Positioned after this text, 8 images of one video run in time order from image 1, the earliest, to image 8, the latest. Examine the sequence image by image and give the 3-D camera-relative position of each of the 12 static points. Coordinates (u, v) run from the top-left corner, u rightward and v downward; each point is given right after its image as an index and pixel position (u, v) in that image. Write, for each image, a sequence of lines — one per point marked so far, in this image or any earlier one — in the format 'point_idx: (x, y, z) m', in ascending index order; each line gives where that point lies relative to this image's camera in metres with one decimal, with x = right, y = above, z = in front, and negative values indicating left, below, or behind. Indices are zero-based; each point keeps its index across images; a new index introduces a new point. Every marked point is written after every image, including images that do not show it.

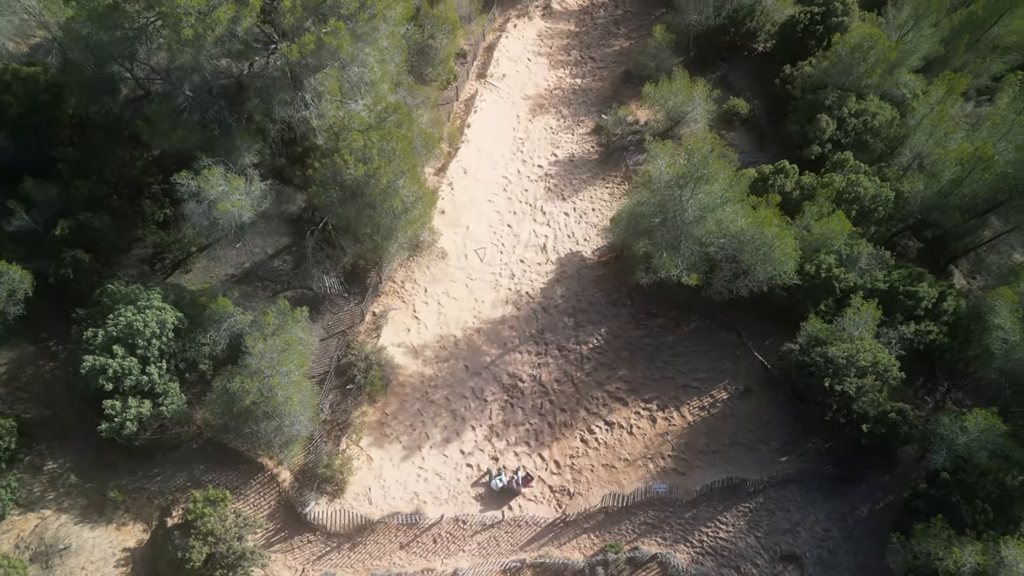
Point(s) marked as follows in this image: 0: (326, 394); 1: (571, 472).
0: (-16.4, -9.1, +19.5) m
1: (+5.1, -15.9, +19.3) m
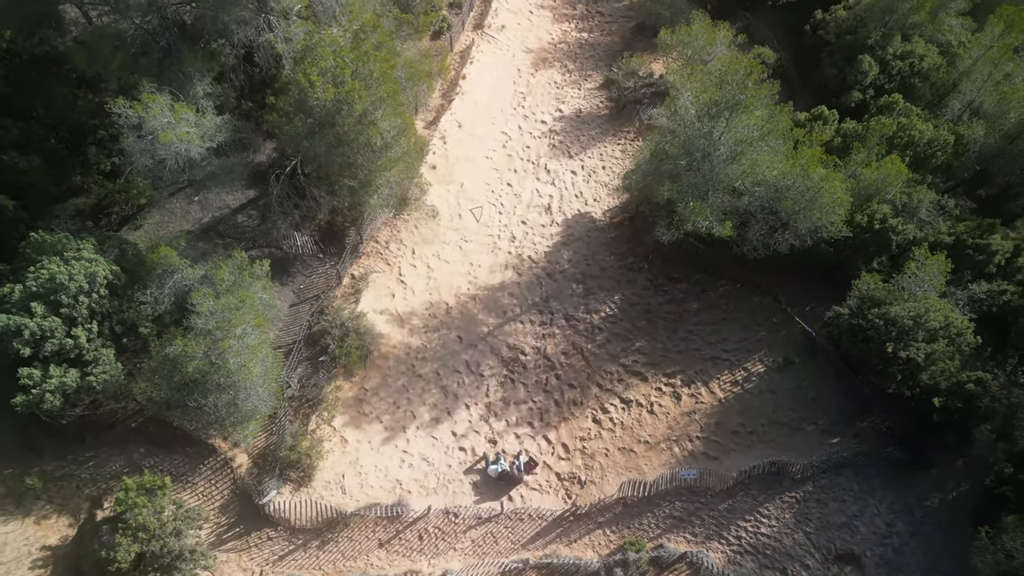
0: (-16.4, -5.7, +16.6) m
1: (+5.2, -12.4, +16.5) m
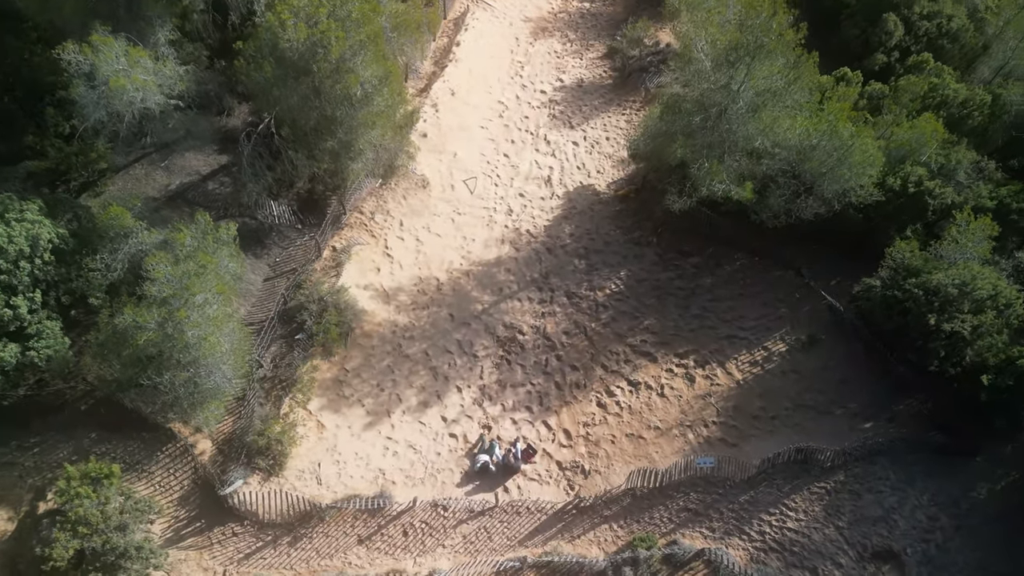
0: (-16.6, -3.6, +15.0) m
1: (+4.9, -10.4, +14.9) m
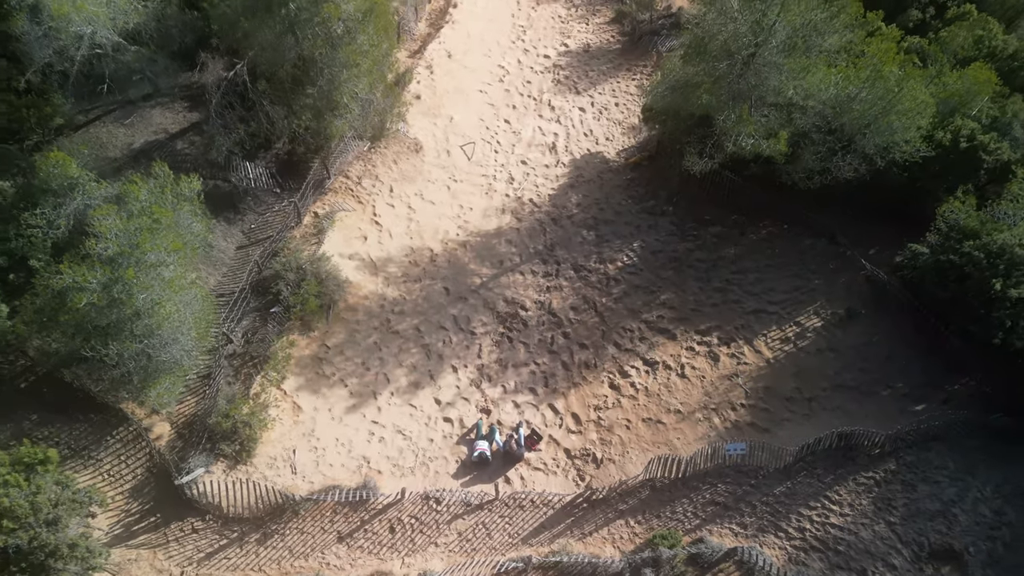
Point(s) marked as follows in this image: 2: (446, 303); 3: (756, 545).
0: (-16.5, -1.6, +13.3) m
1: (+5.0, -8.4, +13.2) m
2: (-4.4, -1.0, +15.2) m
3: (+12.2, -12.8, +11.2) m
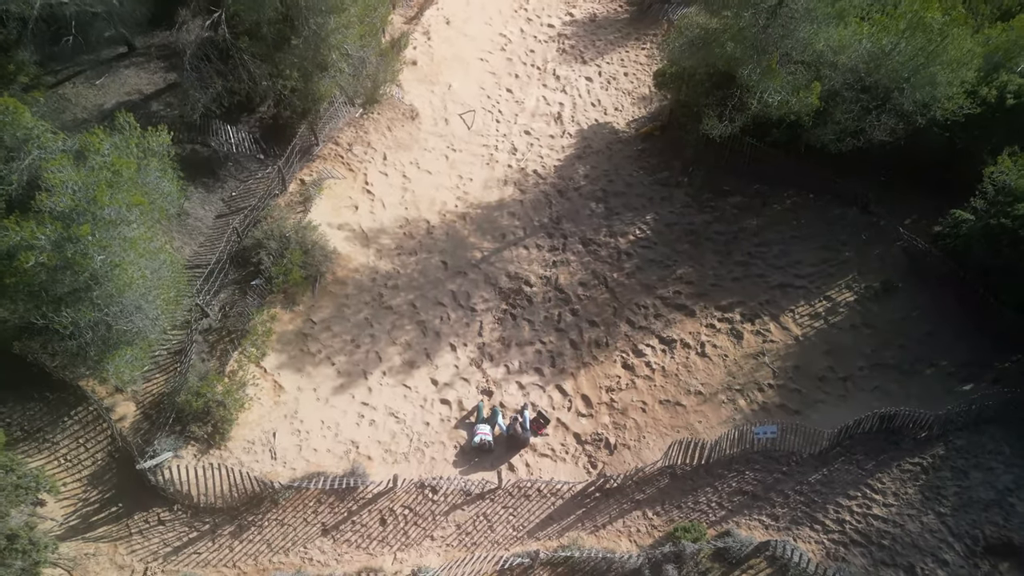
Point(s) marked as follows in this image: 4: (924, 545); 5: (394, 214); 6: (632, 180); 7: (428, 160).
0: (-16.3, 0.0, +12.1) m
1: (+5.3, -6.7, +12.0) m
2: (-4.2, +0.7, +14.0) m
3: (+12.4, -11.2, +10.0) m
4: (+17.9, -11.2, +9.8) m
5: (-7.6, +4.8, +14.5) m
6: (+8.8, +7.9, +16.5) m
7: (-6.0, +9.0, +15.9) m
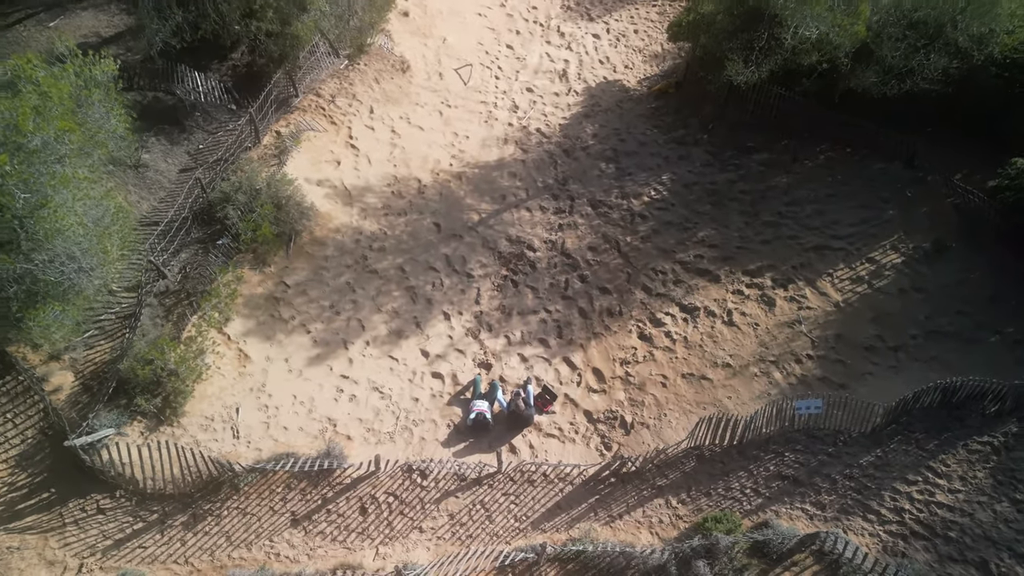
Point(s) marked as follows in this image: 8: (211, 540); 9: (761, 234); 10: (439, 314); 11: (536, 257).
0: (-16.2, +2.0, +10.6) m
1: (+5.3, -4.7, +10.5) m
2: (-4.2, +2.6, +12.5) m
3: (+12.5, -9.2, +8.5) m
4: (+18.0, -9.2, +8.3) m
5: (-7.6, +6.8, +13.0) m
6: (+8.8, +9.9, +15.0) m
7: (-5.9, +11.0, +14.4) m
8: (-11.3, -9.4, +8.4) m
9: (+13.7, +3.0, +12.4) m
10: (-3.7, -1.3, +11.3) m
11: (+1.4, +1.7, +12.5) m
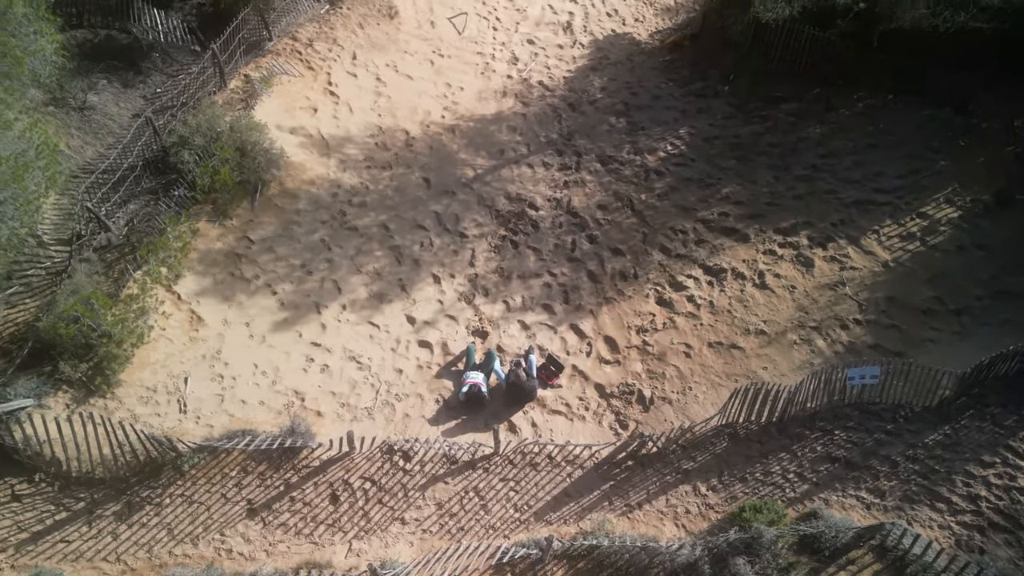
0: (-16.2, +3.8, +9.1) m
1: (+5.3, -2.9, +9.0) m
2: (-4.2, +4.4, +11.0) m
3: (+12.5, -7.4, +7.1) m
4: (+18.0, -7.4, +6.9) m
5: (-7.6, +8.6, +11.6) m
6: (+8.8, +11.7, +13.5) m
7: (-5.9, +12.8, +12.9) m
8: (-11.4, -7.6, +7.0) m
9: (+13.6, +4.8, +10.9) m
10: (-3.7, +0.5, +9.9) m
11: (+1.3, +3.5, +11.1) m
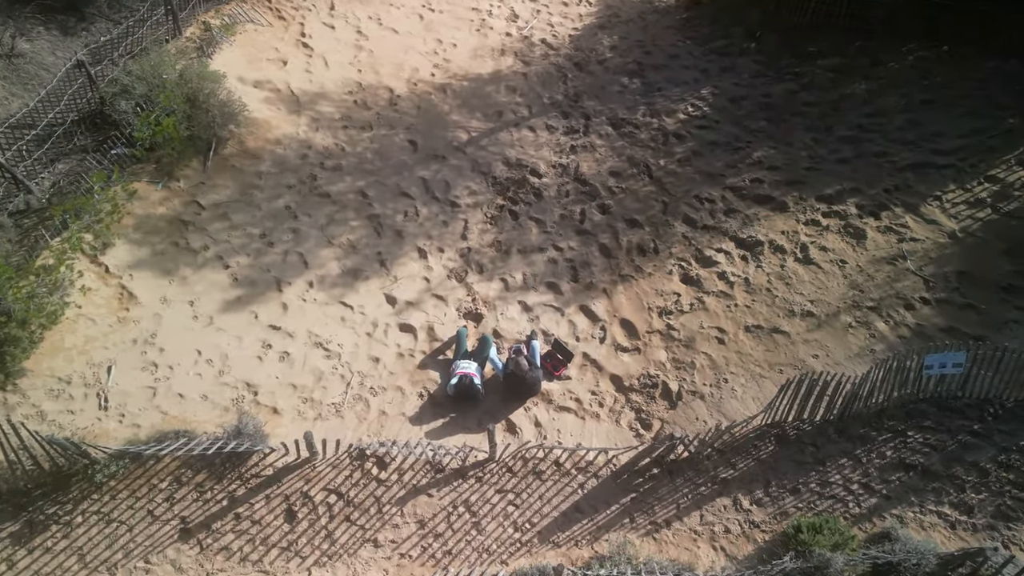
0: (-16.3, +4.7, +7.7) m
1: (+5.3, -2.0, +7.6) m
2: (-4.2, +5.3, +9.6) m
3: (+12.5, -6.5, +5.7) m
4: (+17.9, -6.5, +5.4) m
5: (-7.6, +9.5, +10.1) m
6: (+8.8, +12.6, +12.0) m
7: (-6.0, +13.7, +11.4) m
8: (-11.4, -6.7, +5.6) m
9: (+13.6, +5.7, +9.4) m
10: (-3.7, +1.4, +8.4) m
11: (+1.3, +4.4, +9.6) m
